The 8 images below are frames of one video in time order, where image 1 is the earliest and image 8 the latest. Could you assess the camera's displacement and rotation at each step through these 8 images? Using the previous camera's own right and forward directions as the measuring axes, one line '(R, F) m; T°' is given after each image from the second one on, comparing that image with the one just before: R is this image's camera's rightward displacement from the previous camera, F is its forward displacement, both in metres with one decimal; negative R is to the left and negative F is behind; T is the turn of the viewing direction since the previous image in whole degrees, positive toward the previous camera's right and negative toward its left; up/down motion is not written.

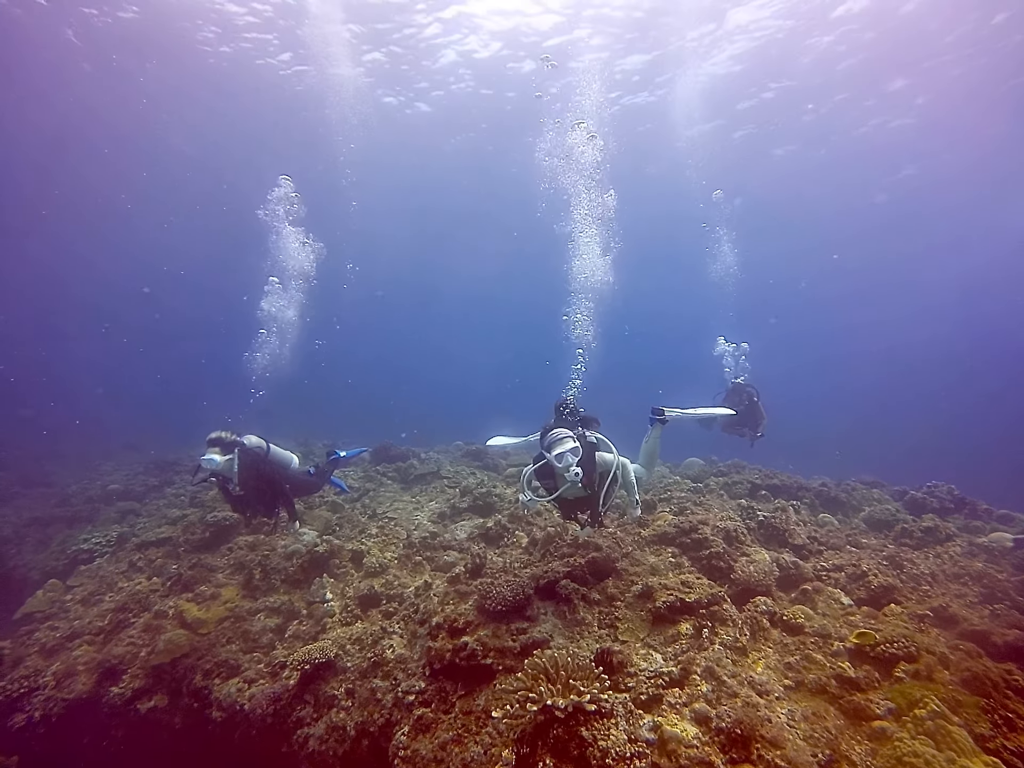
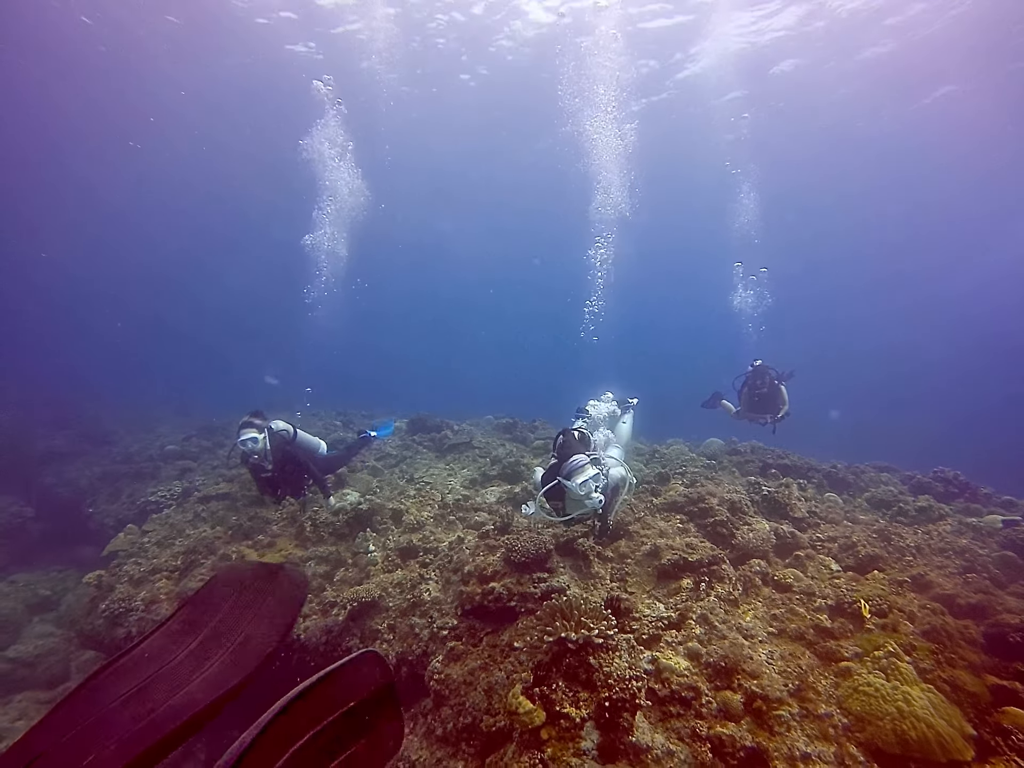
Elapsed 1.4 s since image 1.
(0.0, -0.5) m; -3°
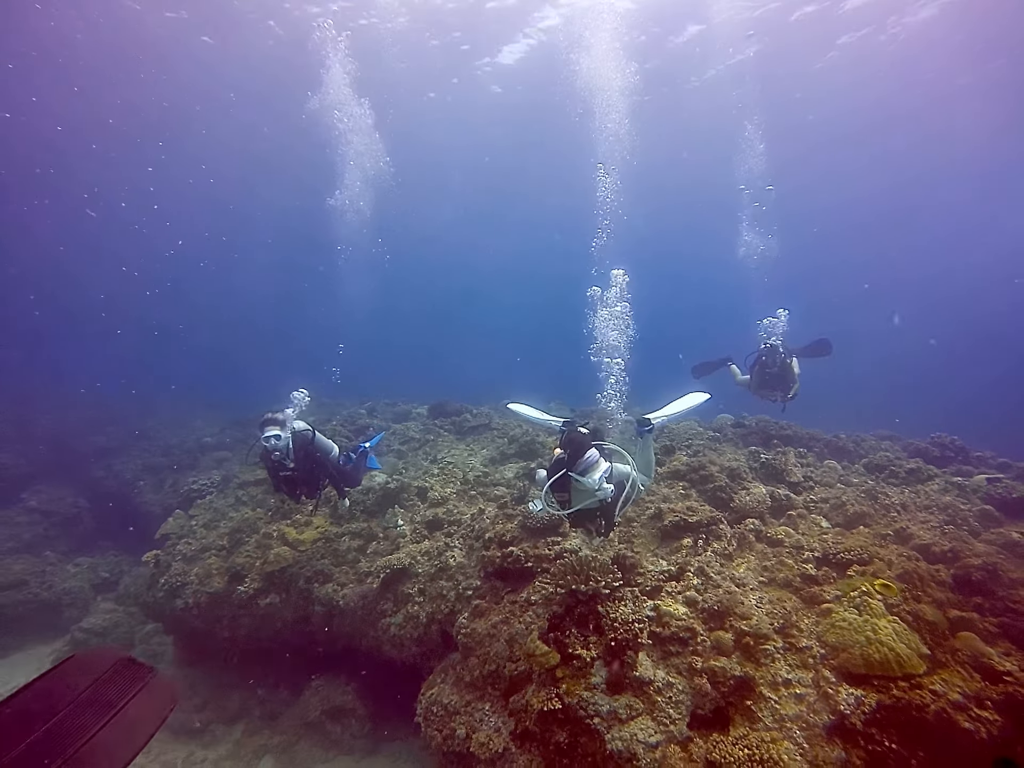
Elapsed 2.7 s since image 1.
(+0.1, -0.4) m; -2°
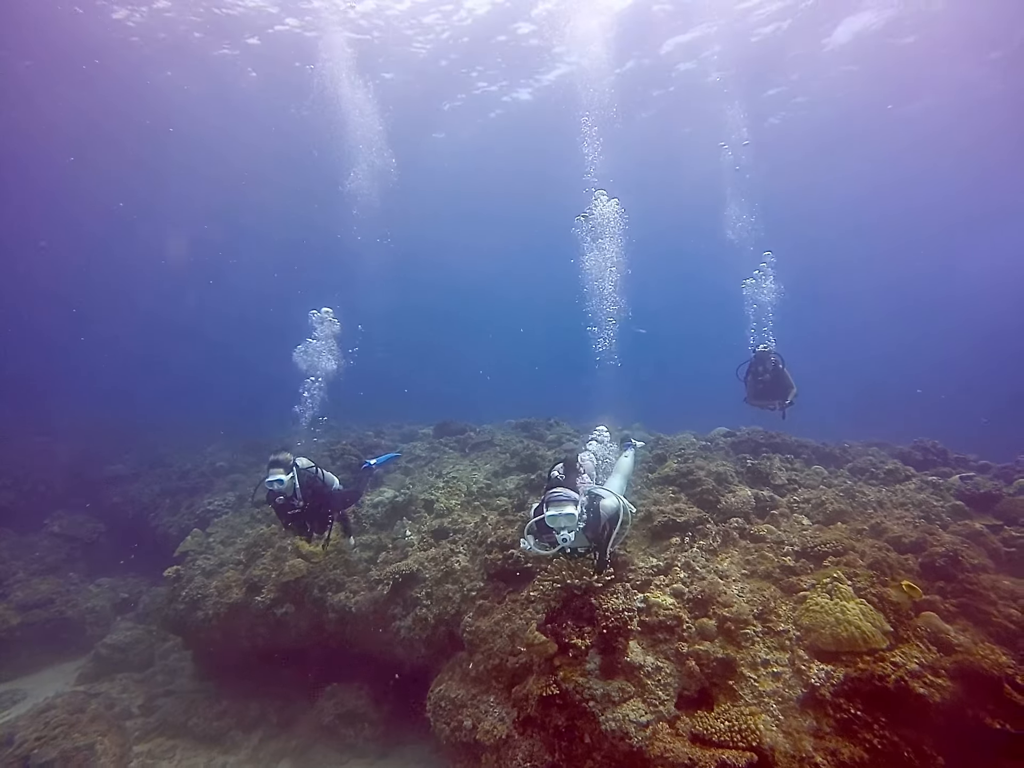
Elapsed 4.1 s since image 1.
(+0.1, -0.4) m; -1°
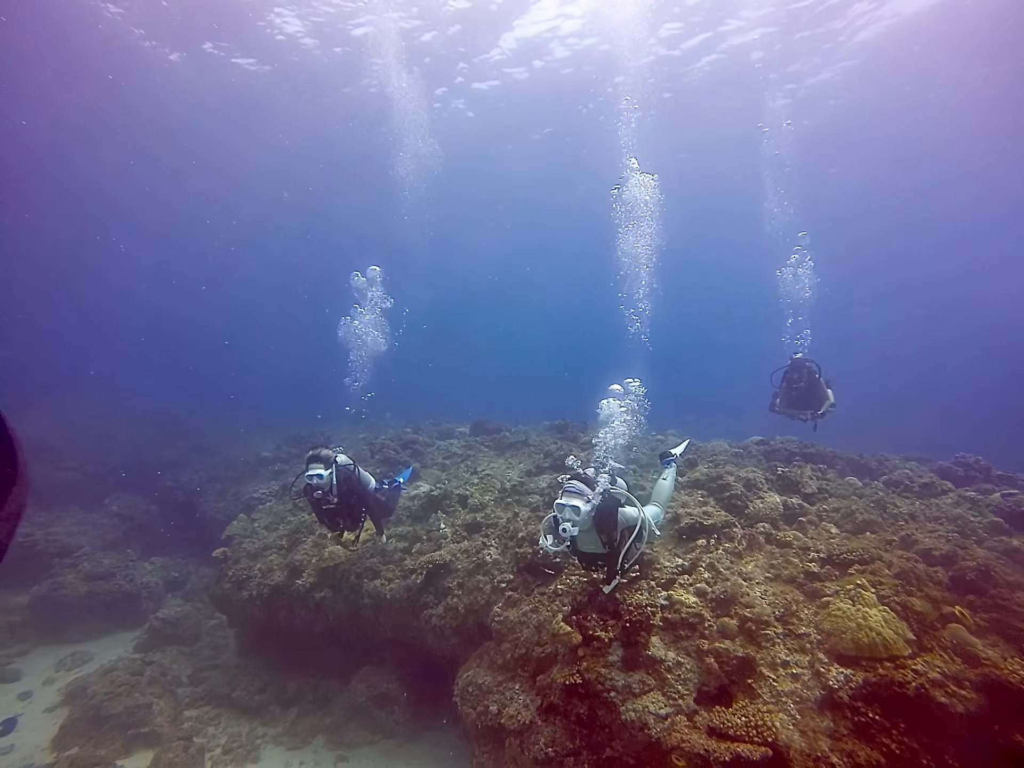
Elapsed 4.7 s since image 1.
(0.0, -0.2) m; -4°
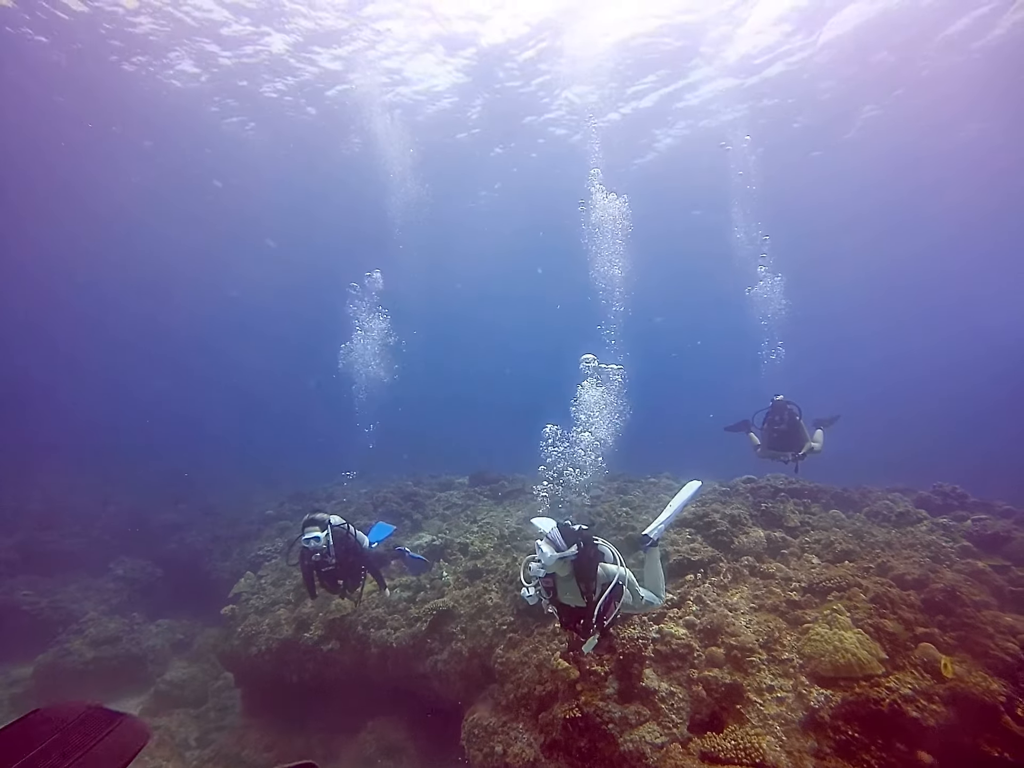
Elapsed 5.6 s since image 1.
(+0.1, -0.4) m; 0°
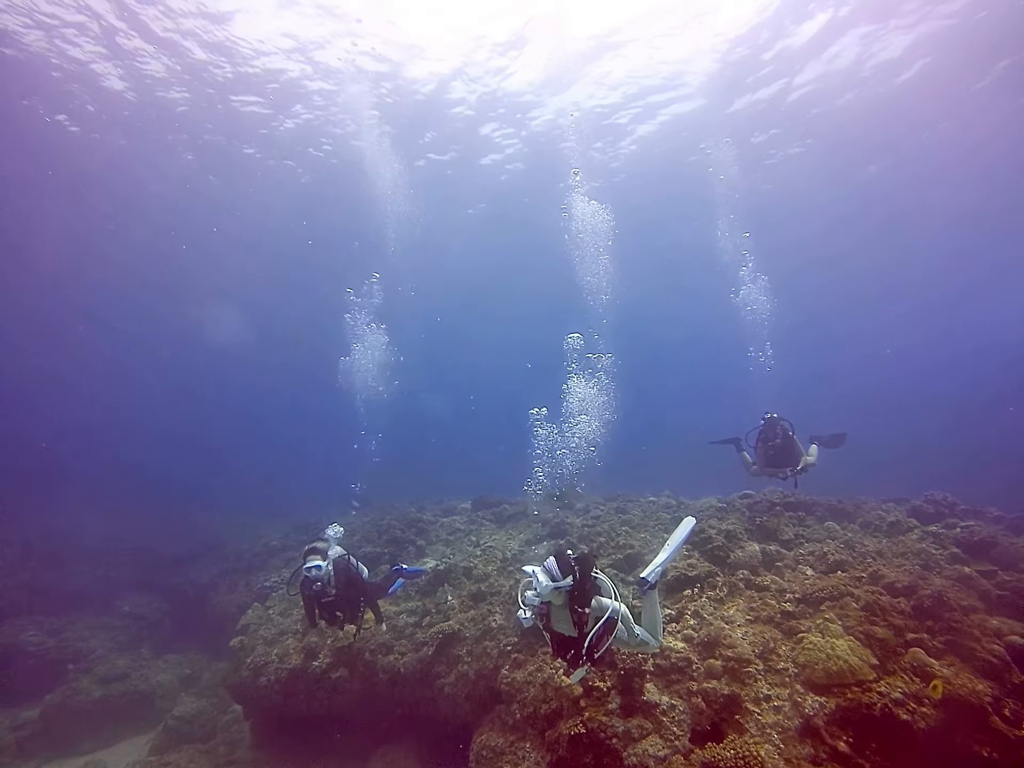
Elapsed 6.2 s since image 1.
(0.0, -0.2) m; 0°
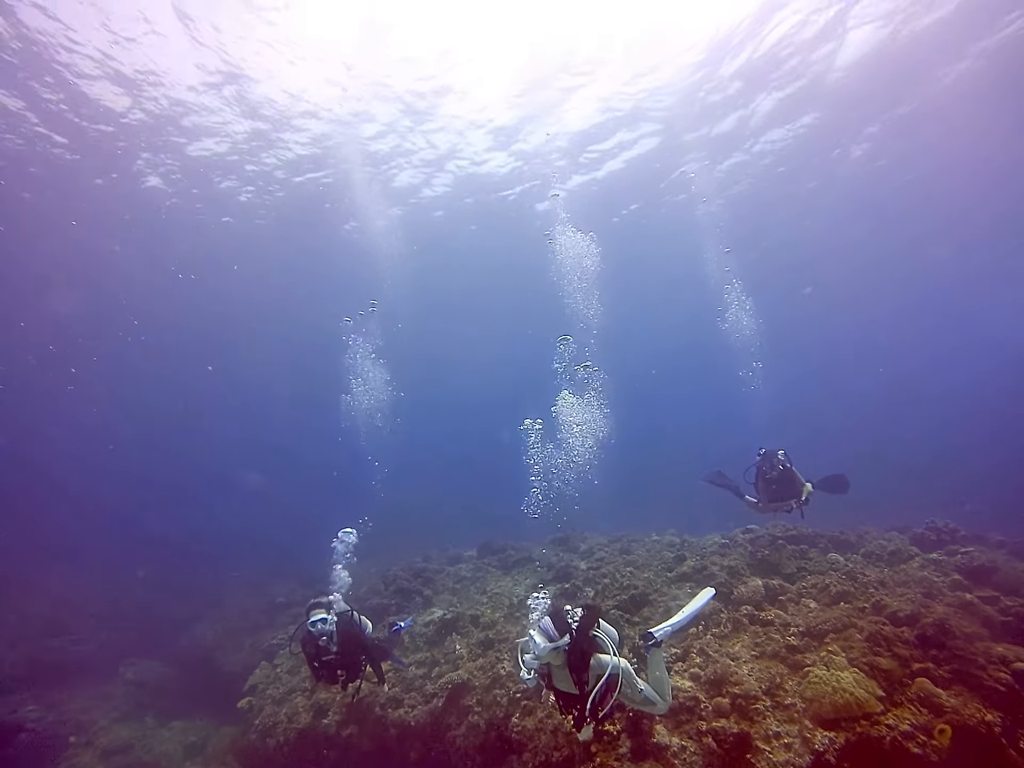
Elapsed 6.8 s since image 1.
(0.0, -0.2) m; 0°
